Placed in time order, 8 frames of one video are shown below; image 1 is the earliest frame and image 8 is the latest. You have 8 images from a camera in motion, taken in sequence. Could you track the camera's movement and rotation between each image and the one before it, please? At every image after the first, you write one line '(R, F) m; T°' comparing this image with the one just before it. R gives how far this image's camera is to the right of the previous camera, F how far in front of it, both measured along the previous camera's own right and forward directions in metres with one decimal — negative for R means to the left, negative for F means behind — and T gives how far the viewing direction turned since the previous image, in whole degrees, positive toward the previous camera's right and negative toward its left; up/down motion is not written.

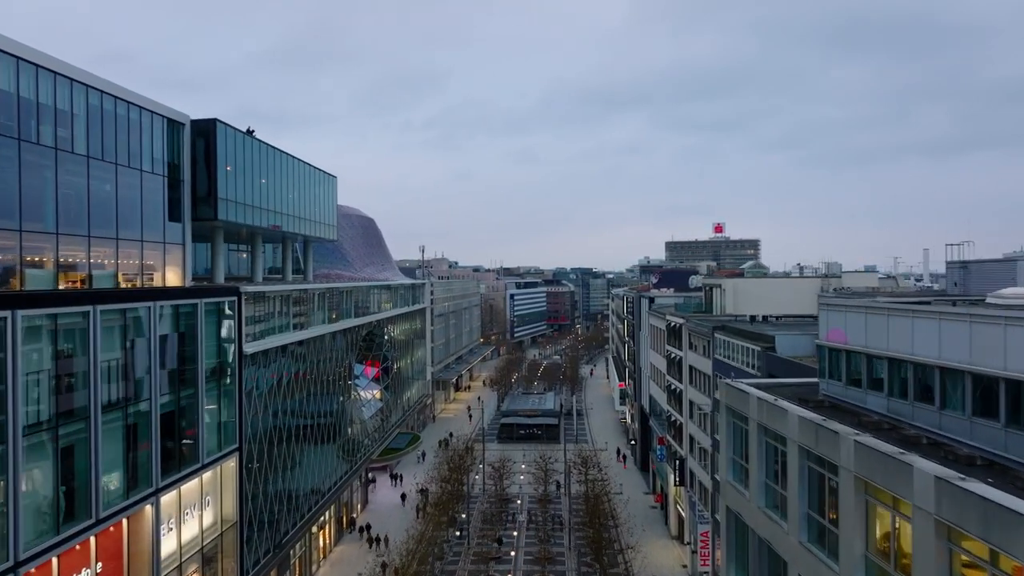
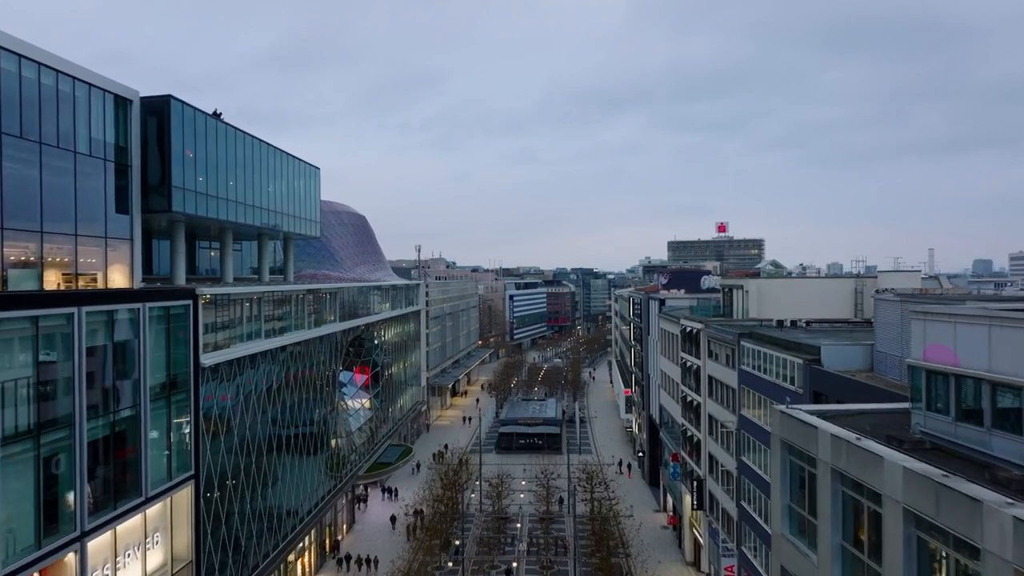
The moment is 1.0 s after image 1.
(+0.1, +4.2) m; 0°
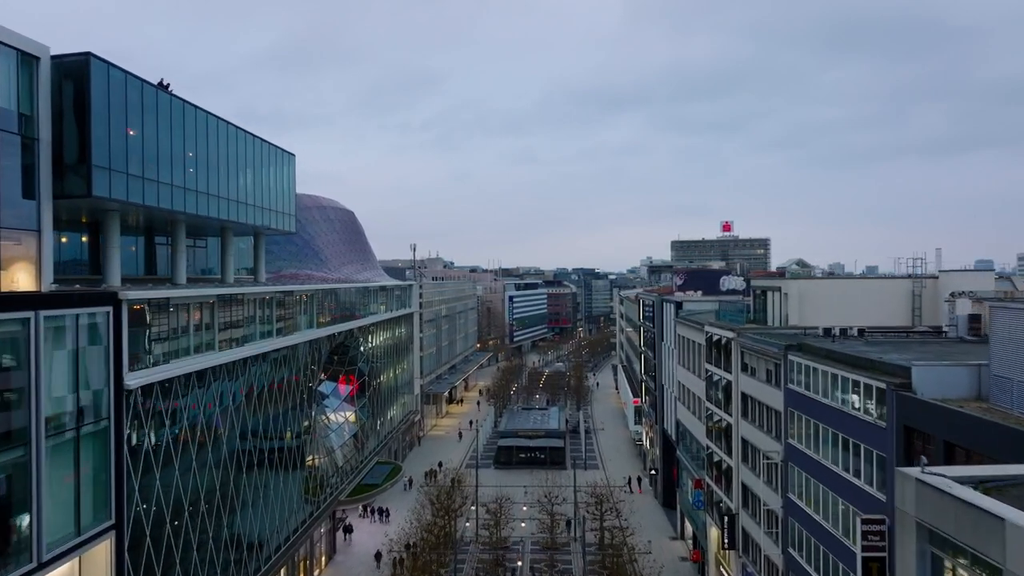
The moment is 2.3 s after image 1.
(0.0, +5.3) m; 0°
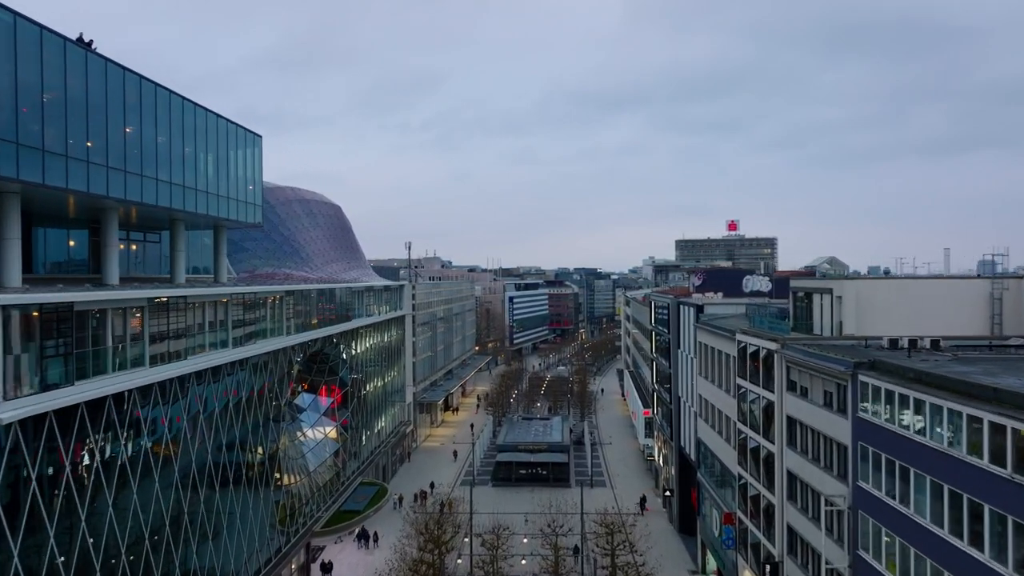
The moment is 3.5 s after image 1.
(+0.1, +5.4) m; 0°
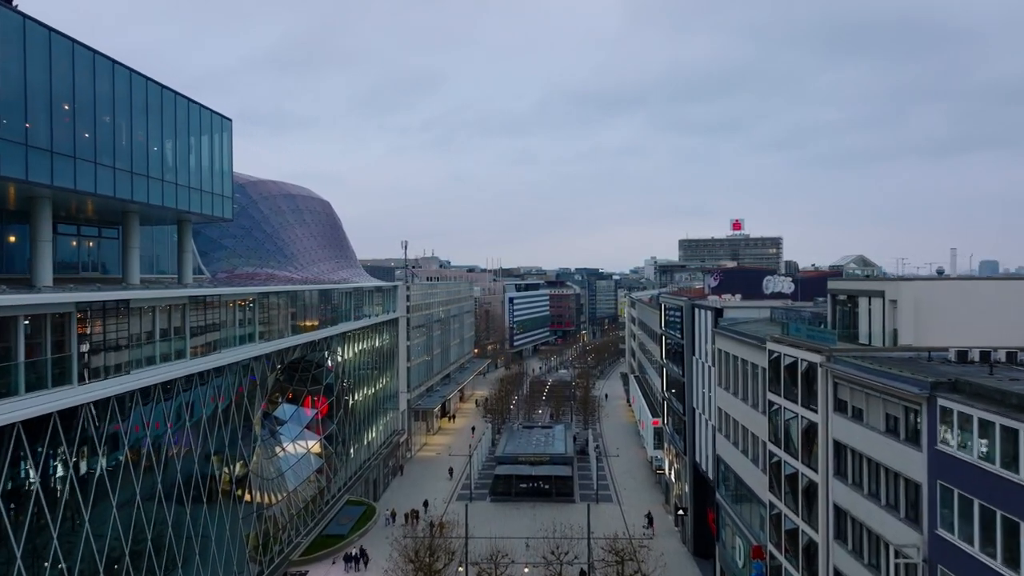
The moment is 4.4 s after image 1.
(0.0, +3.8) m; 0°
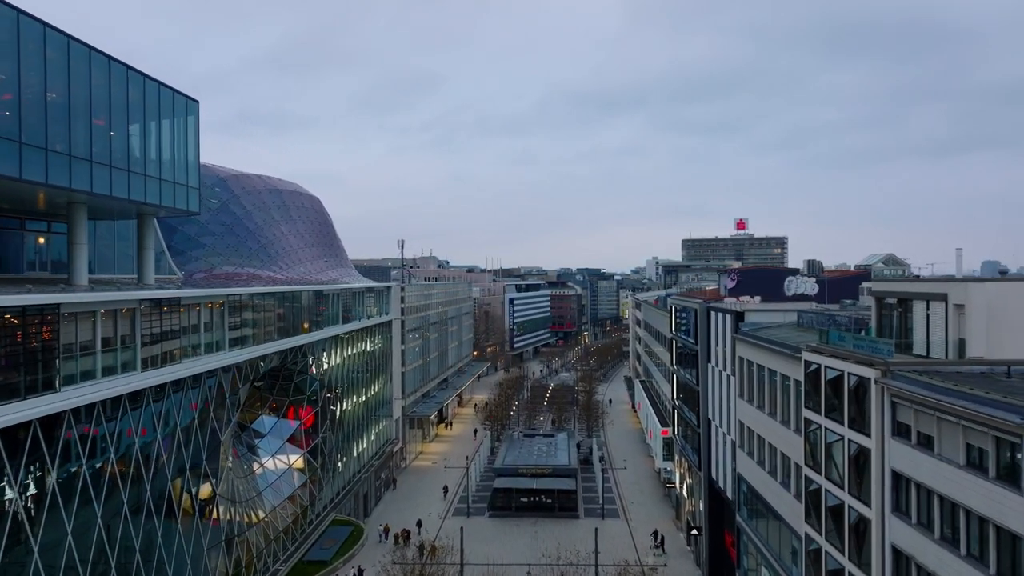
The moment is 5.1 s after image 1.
(0.0, +3.4) m; 0°
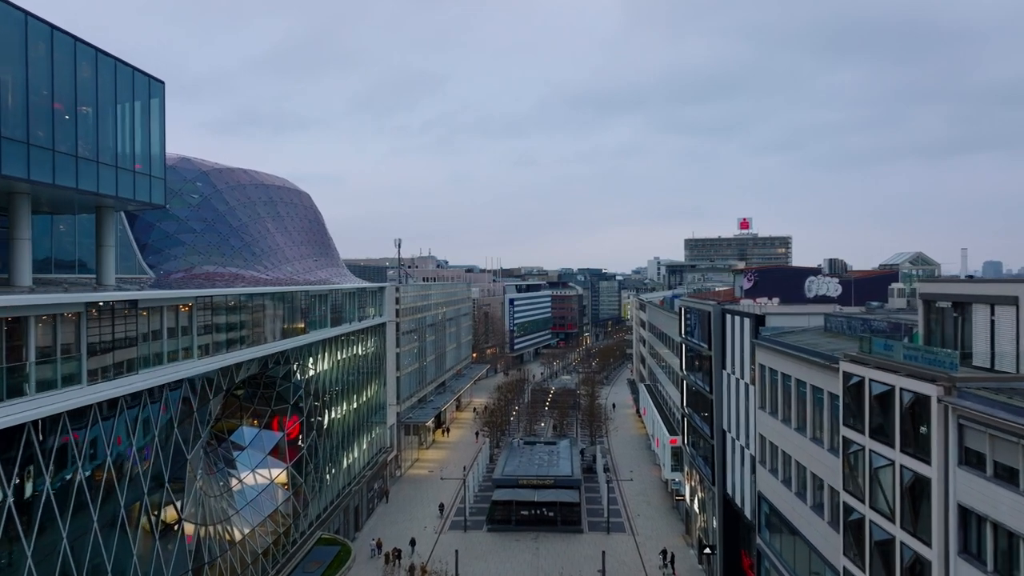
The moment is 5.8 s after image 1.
(0.0, +2.8) m; 0°
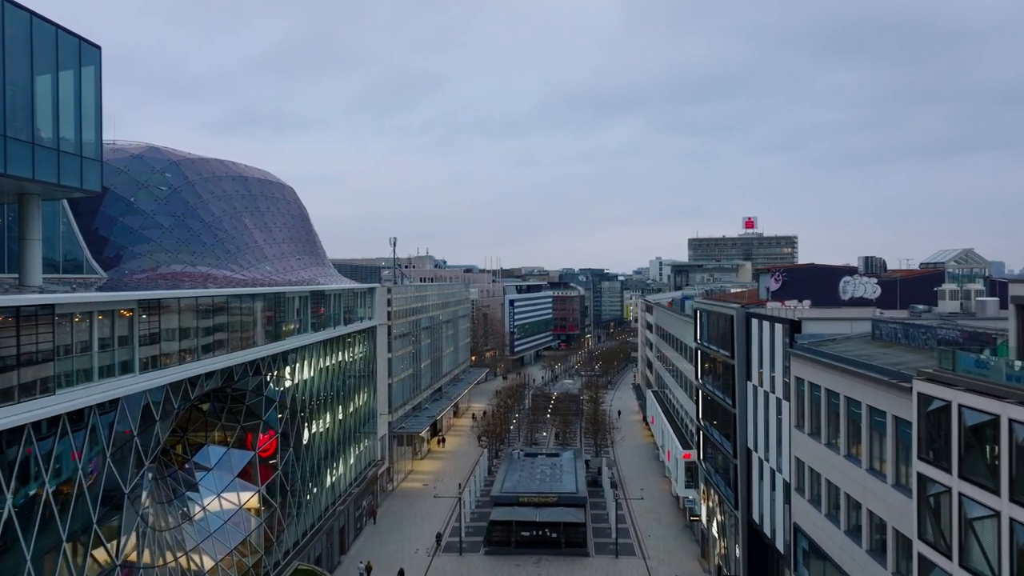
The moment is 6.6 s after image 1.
(0.0, +4.0) m; 0°
